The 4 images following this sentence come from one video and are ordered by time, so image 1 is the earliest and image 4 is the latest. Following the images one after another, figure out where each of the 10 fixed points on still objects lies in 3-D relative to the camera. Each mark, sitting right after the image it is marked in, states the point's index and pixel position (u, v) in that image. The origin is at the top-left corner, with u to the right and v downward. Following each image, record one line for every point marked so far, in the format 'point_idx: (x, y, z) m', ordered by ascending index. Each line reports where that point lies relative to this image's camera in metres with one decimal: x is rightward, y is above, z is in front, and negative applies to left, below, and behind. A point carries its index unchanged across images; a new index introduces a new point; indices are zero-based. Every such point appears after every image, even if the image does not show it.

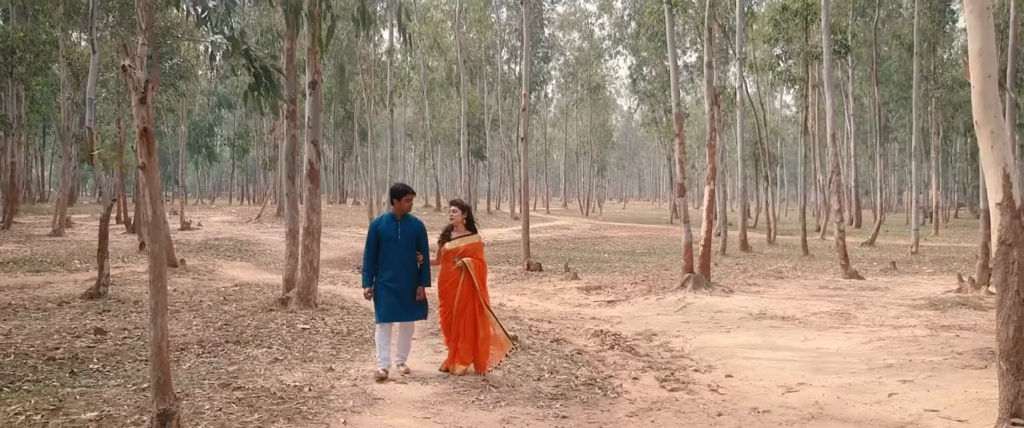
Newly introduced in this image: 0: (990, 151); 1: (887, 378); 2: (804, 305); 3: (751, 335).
0: (+2.4, +0.3, +4.5) m
1: (+3.0, -1.3, +7.2) m
2: (+3.8, -1.2, +11.5) m
3: (+2.5, -1.3, +9.6) m
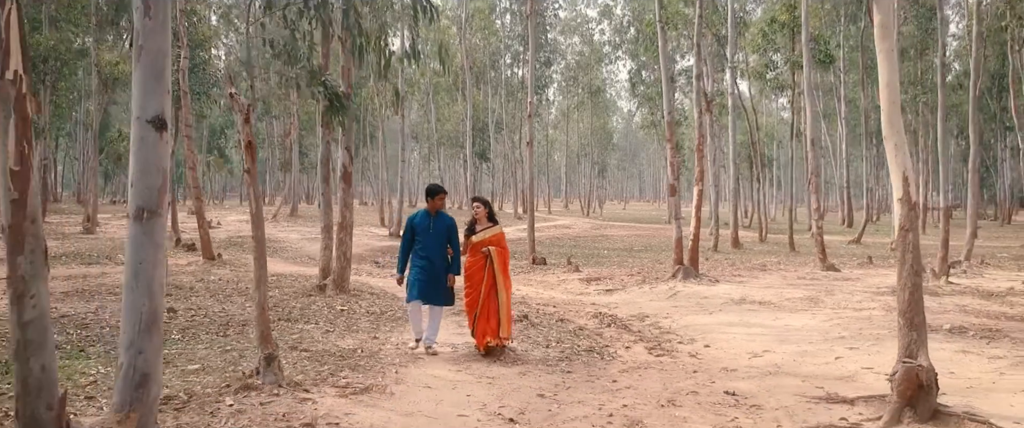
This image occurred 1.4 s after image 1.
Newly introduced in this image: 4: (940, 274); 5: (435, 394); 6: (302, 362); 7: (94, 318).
0: (+2.5, +0.4, +5.9) m
1: (+3.1, -1.3, +8.6) m
2: (+3.9, -1.1, +13.0) m
3: (+2.7, -1.2, +11.0) m
4: (+6.5, -0.9, +13.7) m
5: (-0.5, -1.2, +6.2) m
6: (-1.6, -1.2, +7.0) m
7: (-4.4, -1.1, +9.3) m
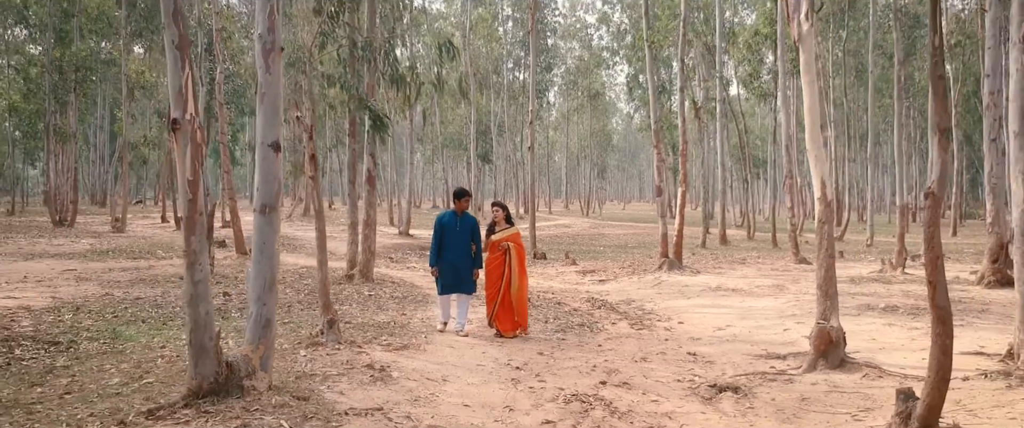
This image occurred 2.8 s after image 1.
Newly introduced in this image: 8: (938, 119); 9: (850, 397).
0: (+2.6, +0.4, +7.7) m
1: (+3.2, -1.2, +10.3) m
2: (+4.0, -1.1, +14.7) m
3: (+2.7, -1.2, +12.7) m
4: (+6.6, -0.9, +15.4) m
5: (-0.5, -1.2, +7.9) m
6: (-1.6, -1.1, +8.7) m
7: (-4.3, -1.1, +11.1) m
8: (+2.3, +0.5, +4.9) m
9: (+2.4, -1.3, +6.4) m
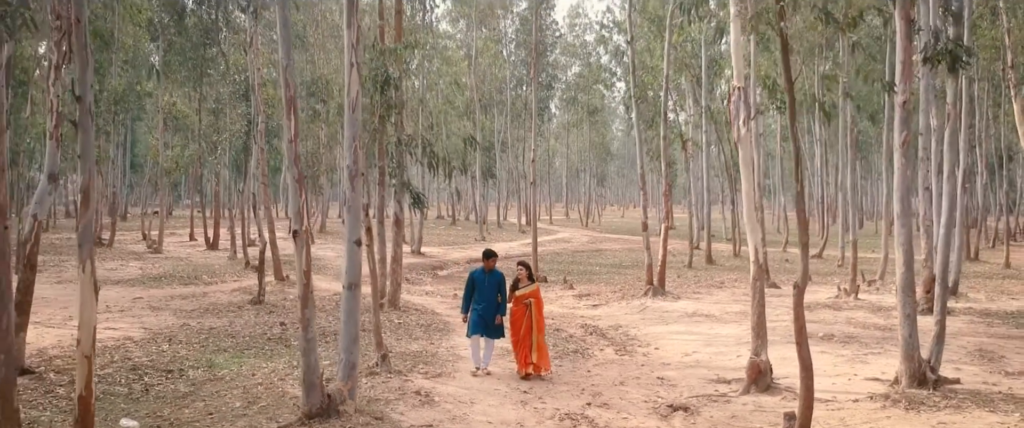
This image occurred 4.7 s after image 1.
0: (+2.7, -0.2, +10.1) m
1: (+3.3, -1.9, +12.7) m
2: (+4.1, -1.8, +17.1) m
3: (+2.8, -1.9, +15.1) m
4: (+6.7, -1.6, +17.8) m
5: (-0.4, -1.9, +10.3) m
6: (-1.5, -1.8, +11.1) m
7: (-4.2, -1.7, +13.5) m
8: (+2.4, -0.2, +7.3) m
9: (+2.5, -2.0, +8.8) m
